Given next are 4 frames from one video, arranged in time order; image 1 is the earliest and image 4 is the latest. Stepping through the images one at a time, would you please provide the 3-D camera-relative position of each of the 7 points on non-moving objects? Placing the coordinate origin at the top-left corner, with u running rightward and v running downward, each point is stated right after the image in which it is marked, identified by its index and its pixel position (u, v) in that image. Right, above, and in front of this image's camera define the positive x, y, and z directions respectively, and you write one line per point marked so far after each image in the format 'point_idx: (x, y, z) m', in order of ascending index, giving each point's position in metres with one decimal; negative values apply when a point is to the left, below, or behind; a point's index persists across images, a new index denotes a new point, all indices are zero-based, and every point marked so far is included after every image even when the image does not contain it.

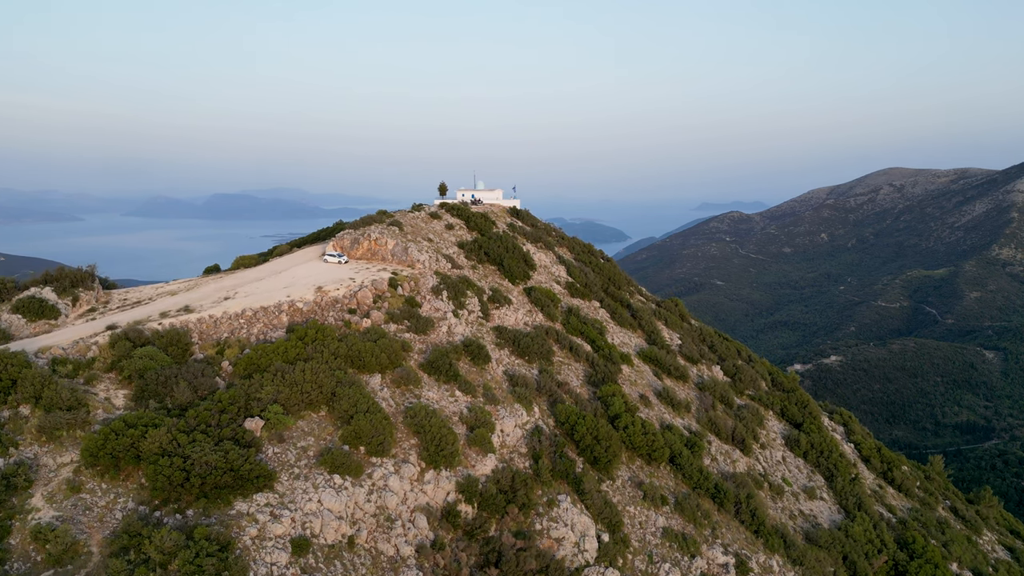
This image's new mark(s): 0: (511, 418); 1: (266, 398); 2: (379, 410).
0: (0.0, -3.5, +19.4) m
1: (-5.7, -2.5, +16.9) m
2: (-3.2, -3.0, +17.7) m
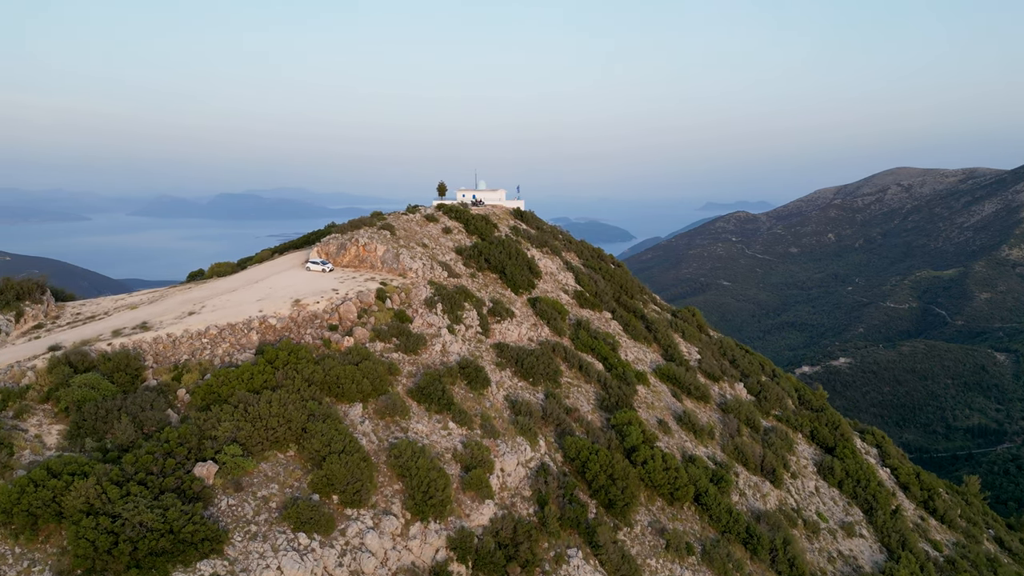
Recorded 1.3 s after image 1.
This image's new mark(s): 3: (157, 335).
0: (0.0, -3.8, +16.7) m
1: (-5.7, -2.9, +14.3) m
2: (-3.2, -3.3, +15.1) m
3: (-8.7, -1.2, +17.8) m
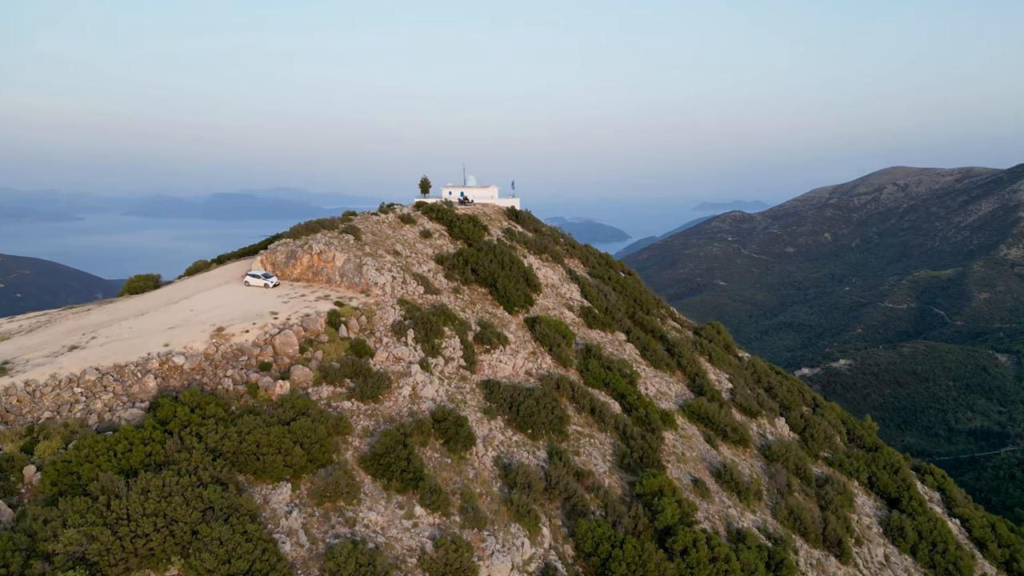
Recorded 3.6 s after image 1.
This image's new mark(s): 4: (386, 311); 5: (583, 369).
0: (-0.1, -4.3, +11.9) m
1: (-5.8, -3.4, +9.4) m
2: (-3.3, -3.8, +10.2) m
3: (-8.8, -1.7, +12.9) m
4: (-3.0, -0.5, +17.3) m
5: (+1.9, -2.1, +19.3) m
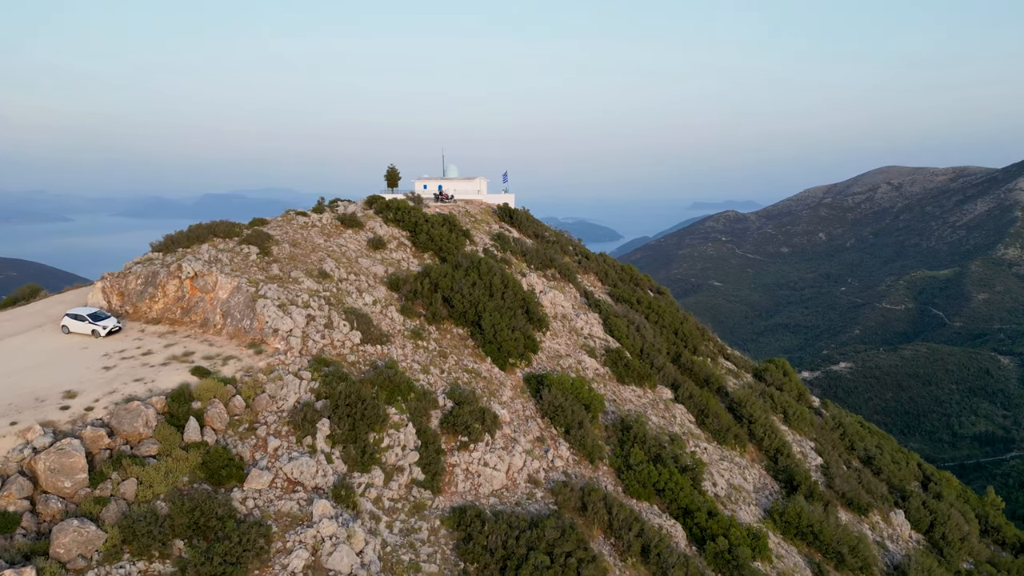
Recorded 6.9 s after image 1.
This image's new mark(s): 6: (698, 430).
0: (-0.1, -5.1, +4.5) m
1: (-5.8, -4.2, +2.0) m
2: (-3.3, -4.6, +2.8) m
3: (-8.9, -2.4, +5.5) m
4: (-3.1, -1.3, +9.9) m
5: (+1.8, -2.9, +11.9) m
6: (+3.7, -2.8, +14.6) m
